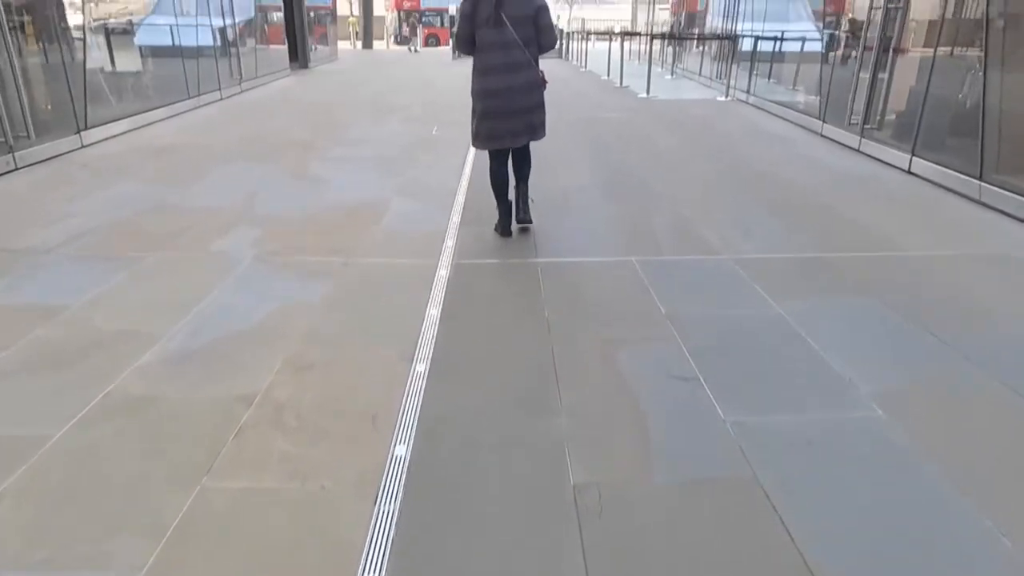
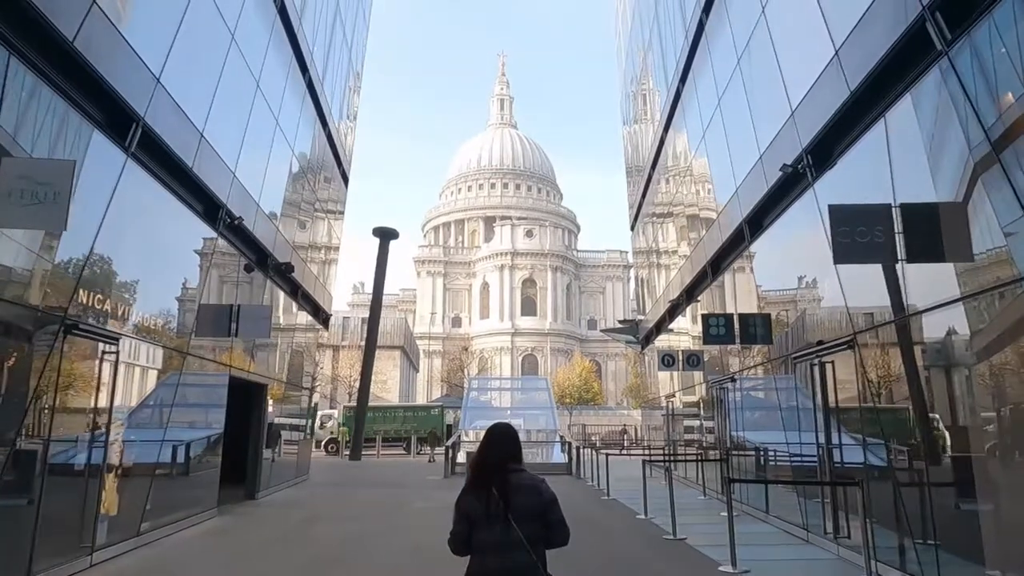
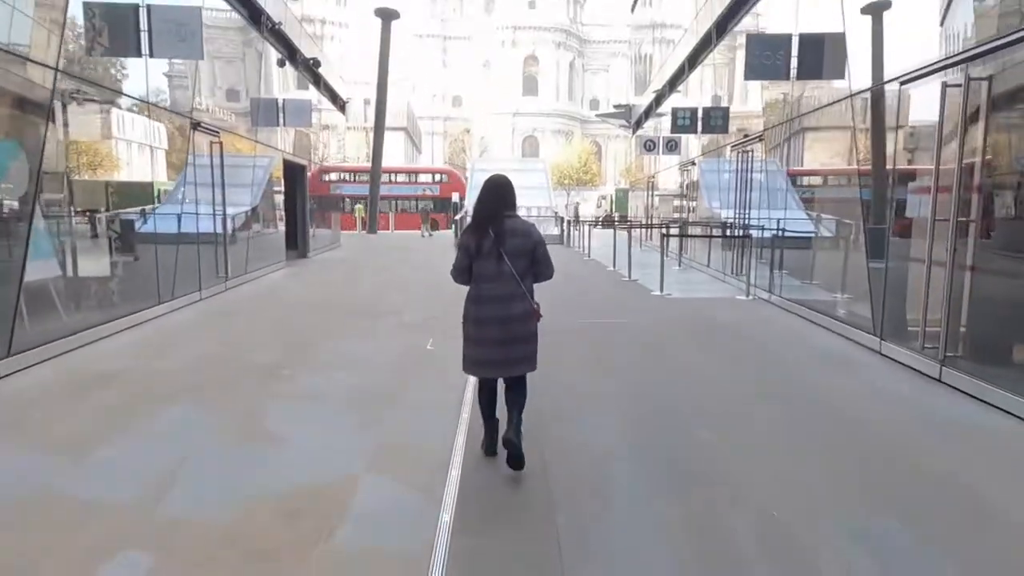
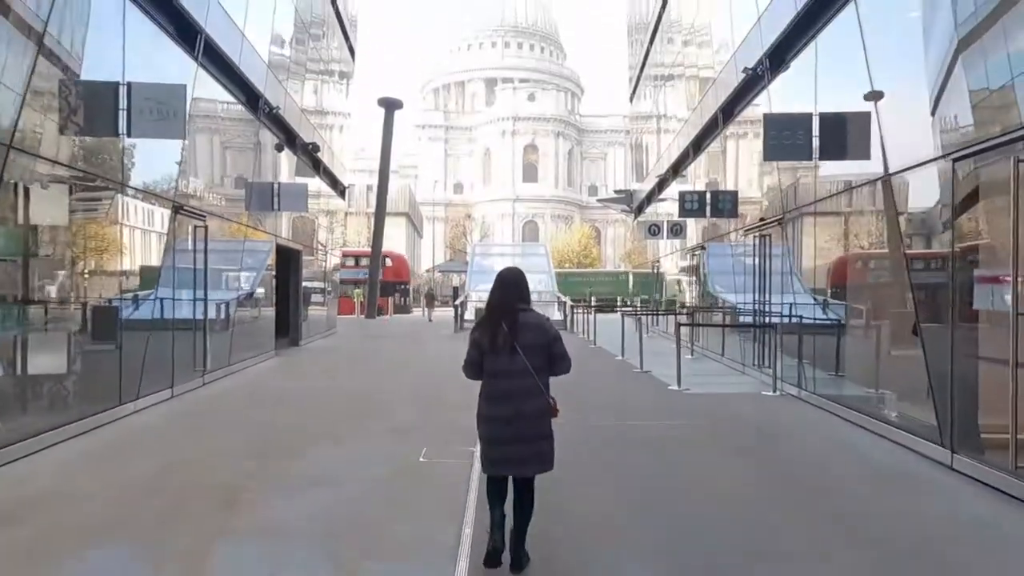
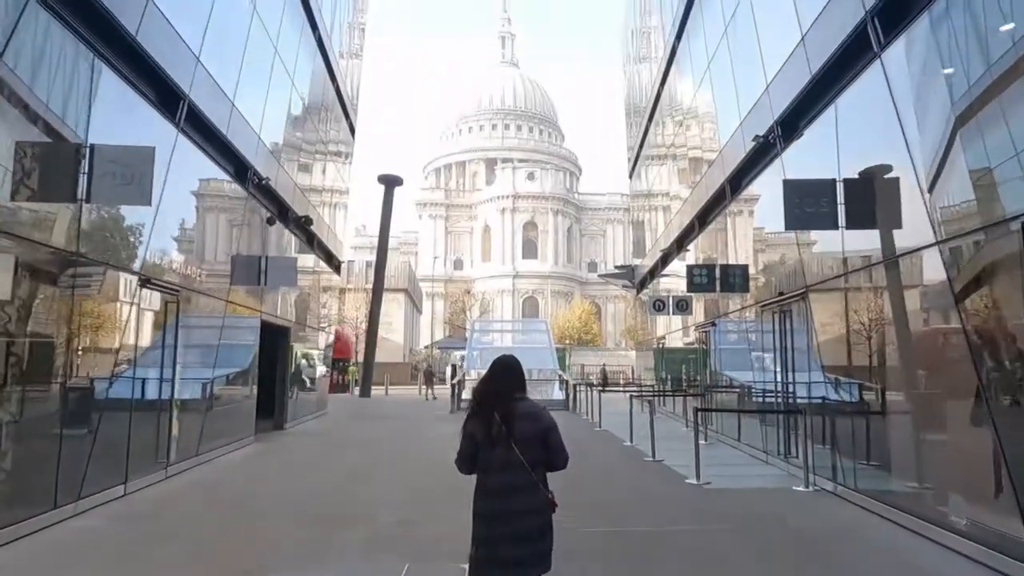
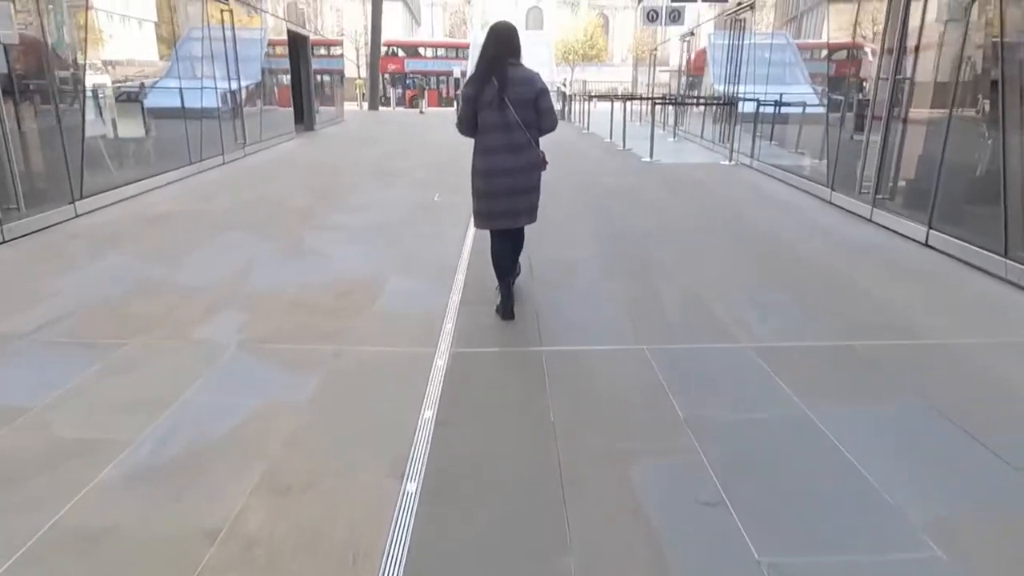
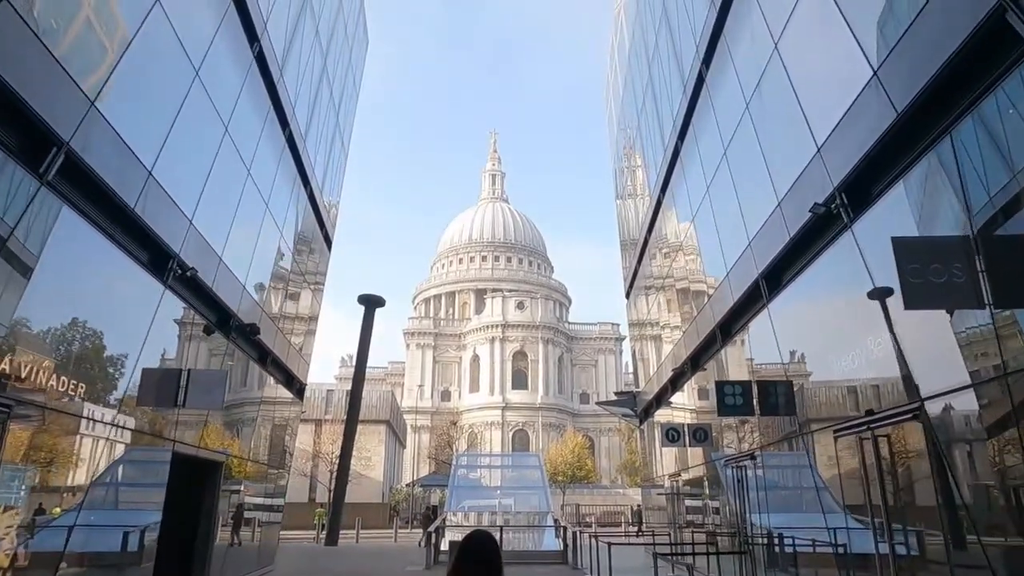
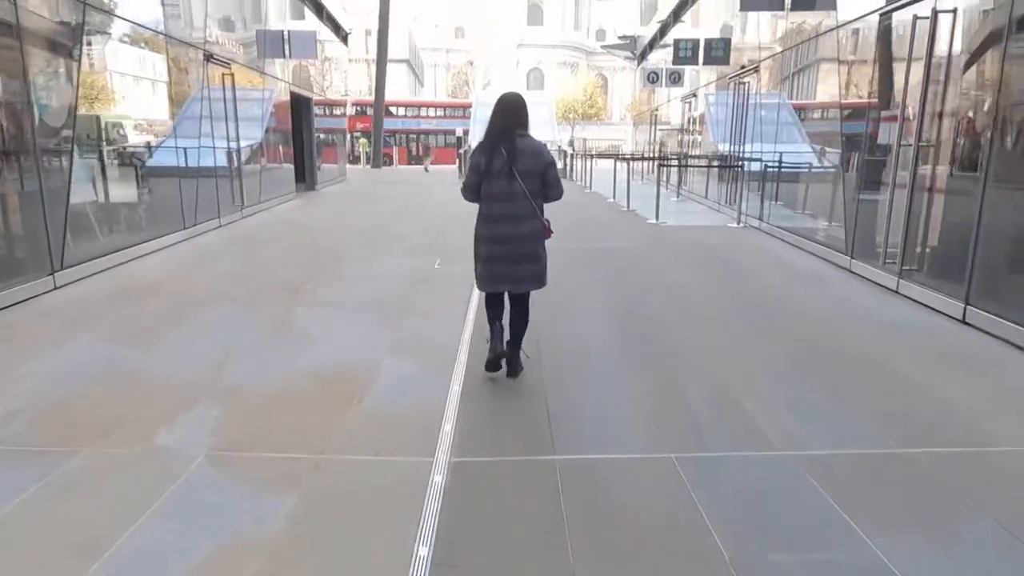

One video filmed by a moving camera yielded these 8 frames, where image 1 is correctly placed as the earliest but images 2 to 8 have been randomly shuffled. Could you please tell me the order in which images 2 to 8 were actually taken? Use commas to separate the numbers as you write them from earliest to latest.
6, 8, 3, 4, 5, 2, 7
